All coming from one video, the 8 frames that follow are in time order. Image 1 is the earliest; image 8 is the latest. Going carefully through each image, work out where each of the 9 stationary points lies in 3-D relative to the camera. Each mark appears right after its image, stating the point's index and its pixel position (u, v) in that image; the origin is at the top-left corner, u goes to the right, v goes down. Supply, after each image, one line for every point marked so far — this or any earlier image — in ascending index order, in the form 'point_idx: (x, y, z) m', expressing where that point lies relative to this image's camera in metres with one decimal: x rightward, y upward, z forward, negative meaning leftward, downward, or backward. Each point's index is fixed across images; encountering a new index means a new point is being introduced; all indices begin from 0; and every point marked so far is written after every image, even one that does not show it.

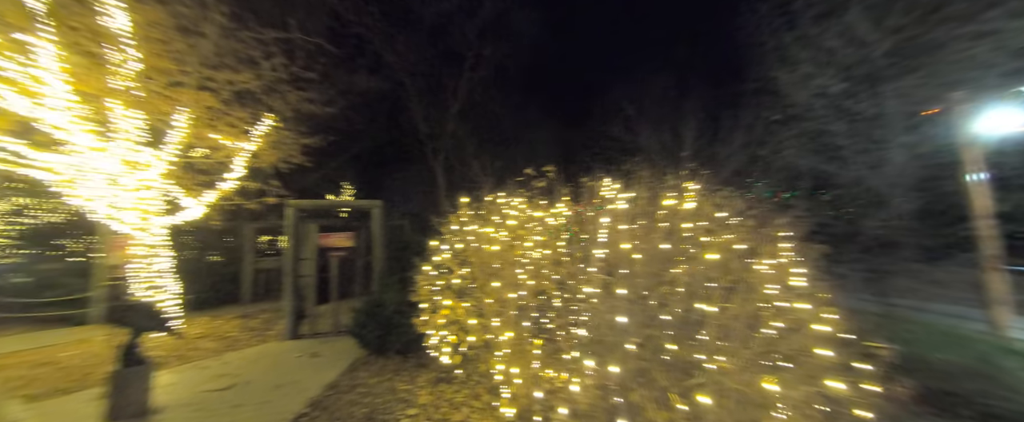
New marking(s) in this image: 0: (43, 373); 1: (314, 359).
0: (-6.6, -2.3, +4.1) m
1: (-3.4, -2.5, +4.9) m
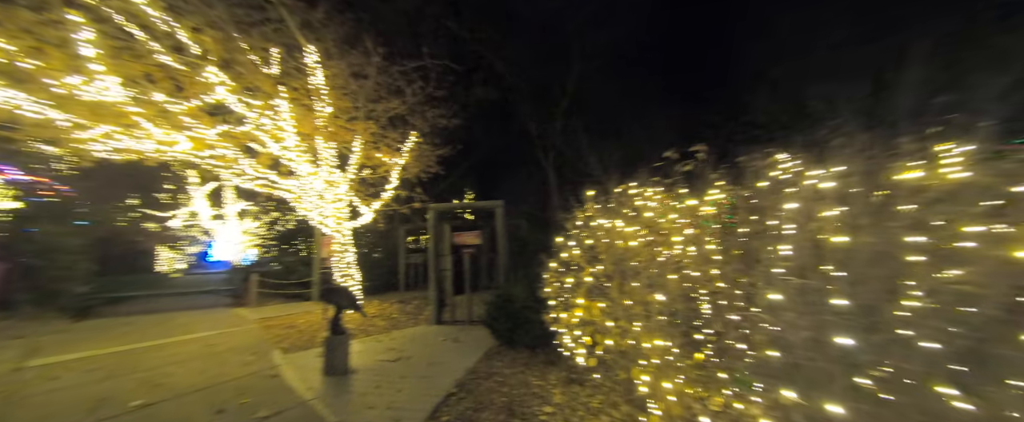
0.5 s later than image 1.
0: (-4.4, -2.4, +5.8) m
1: (-1.1, -2.5, +5.5) m
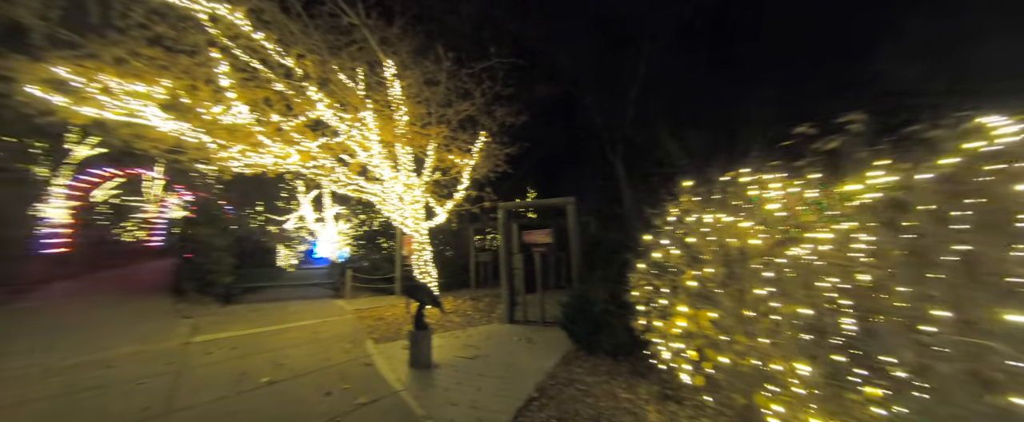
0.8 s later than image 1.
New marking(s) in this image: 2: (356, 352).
0: (-2.9, -2.5, +6.3) m
1: (+0.3, -2.5, +5.4) m
2: (-2.6, -2.3, +4.8) m
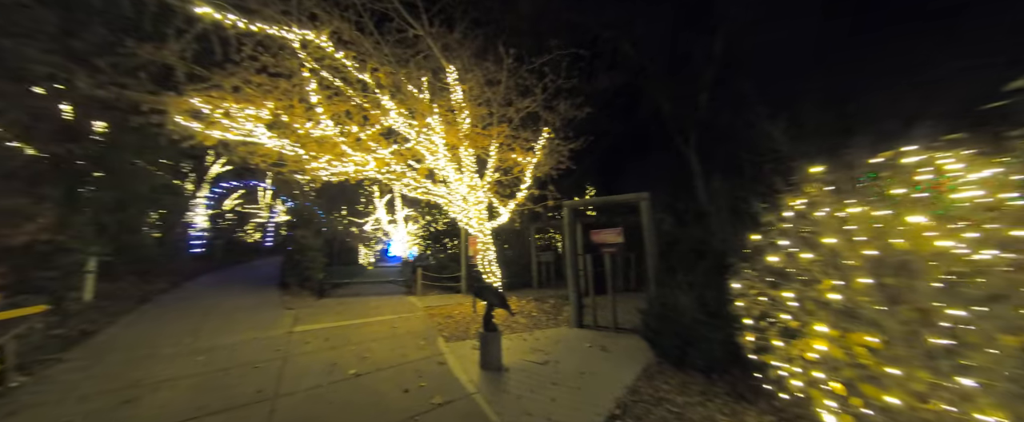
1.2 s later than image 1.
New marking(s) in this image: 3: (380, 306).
0: (-1.4, -2.5, +6.5) m
1: (+1.6, -2.5, +5.0) m
2: (-1.4, -2.4, +4.9) m
3: (-3.6, -2.6, +8.0) m
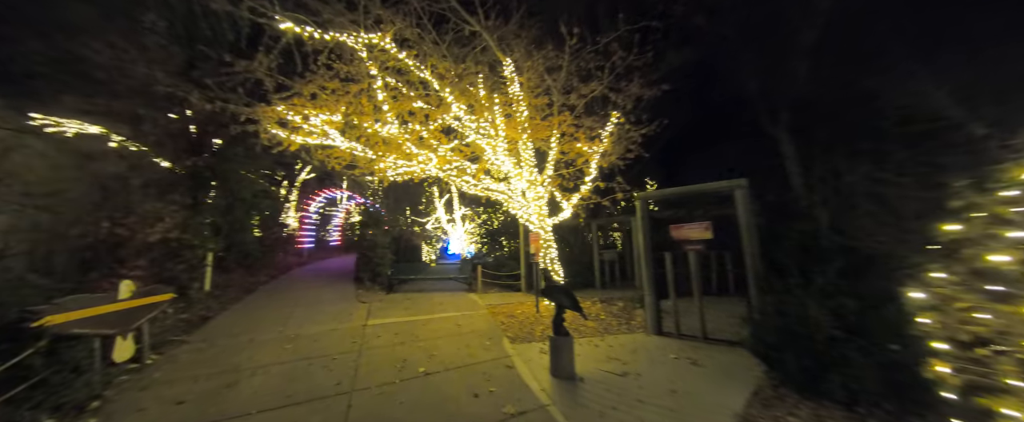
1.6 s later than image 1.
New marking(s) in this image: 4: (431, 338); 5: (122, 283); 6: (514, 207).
0: (0.0, -2.4, +6.2) m
1: (+2.7, -2.3, +4.2) m
2: (-0.3, -2.3, +4.7) m
3: (-1.9, -2.6, +8.1) m
4: (-1.4, -2.3, +5.1) m
5: (-4.8, -0.9, +3.6) m
6: (0.0, +0.1, +7.5) m
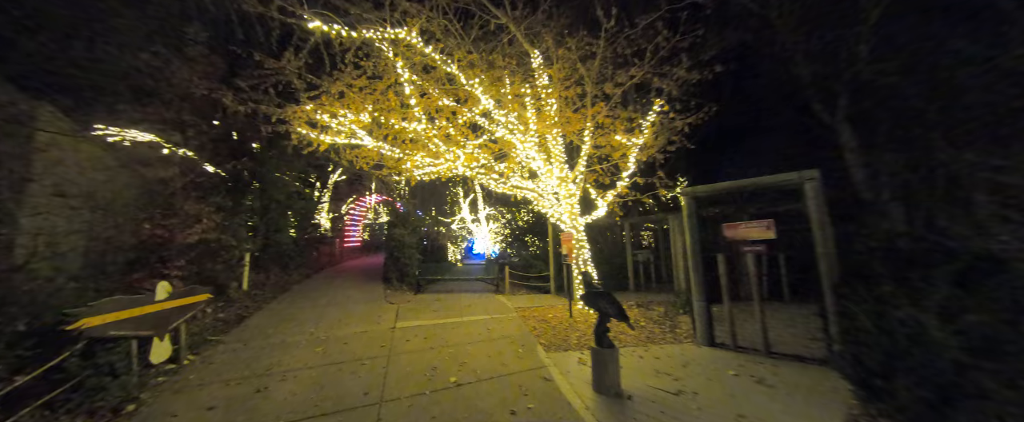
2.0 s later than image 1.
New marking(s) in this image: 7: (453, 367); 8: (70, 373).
0: (+0.7, -2.4, +5.9) m
1: (+3.2, -2.3, +3.6) m
2: (+0.3, -2.3, +4.3) m
3: (-1.1, -2.5, +7.9) m
4: (-0.9, -2.3, +4.9) m
5: (-4.4, -0.9, +3.6) m
6: (+0.8, +0.1, +7.2) m
7: (-0.8, -2.2, +4.0) m
8: (-4.0, -1.5, +2.6) m
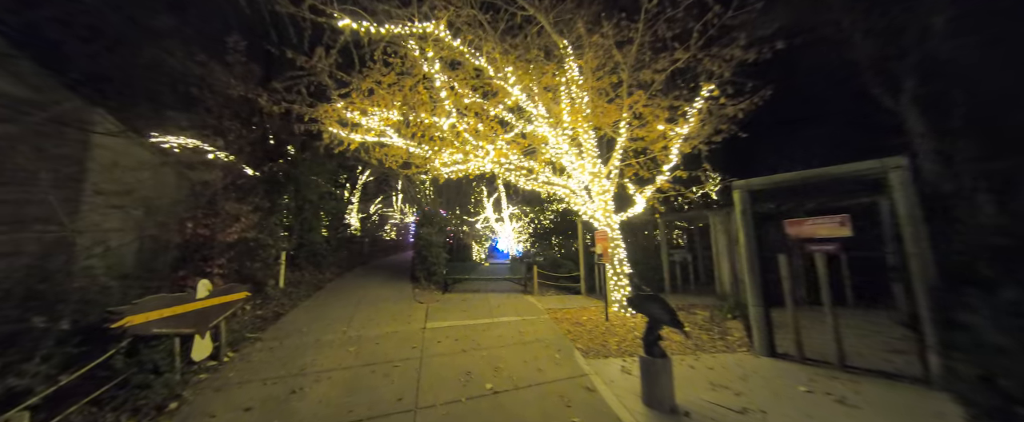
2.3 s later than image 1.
0: (+1.3, -2.3, +5.5) m
1: (+3.7, -2.2, +3.1) m
2: (+0.8, -2.2, +4.0) m
3: (-0.3, -2.5, +7.7) m
4: (-0.3, -2.2, +4.6) m
5: (-3.9, -0.9, +3.6) m
6: (+1.5, +0.2, +6.8) m
7: (-0.3, -2.1, +3.8) m
8: (-3.6, -1.5, +2.6) m
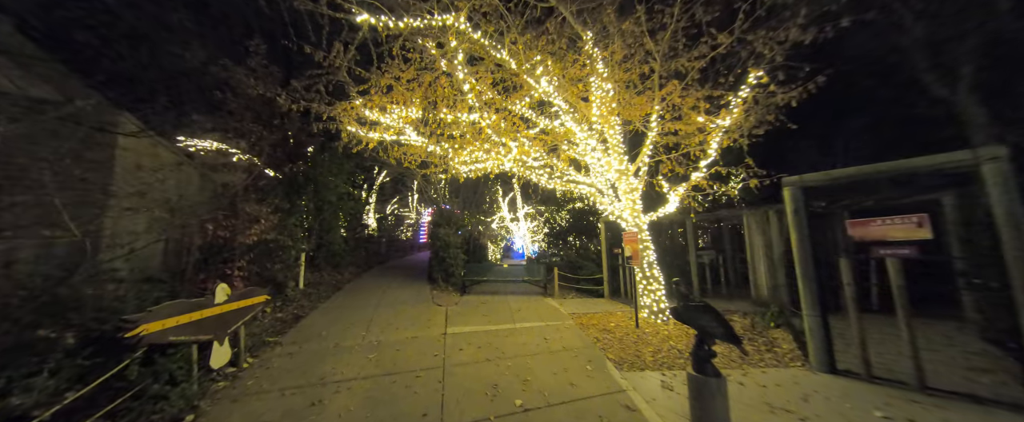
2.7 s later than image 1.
0: (+1.8, -2.3, +5.2) m
1: (+4.0, -2.2, +2.7) m
2: (+1.2, -2.2, +3.7) m
3: (+0.3, -2.5, +7.4) m
4: (+0.1, -2.2, +4.4) m
5: (-3.6, -0.9, +3.5) m
6: (+2.0, +0.2, +6.5) m
7: (+0.1, -2.1, +3.5) m
8: (-3.3, -1.5, +2.5) m
